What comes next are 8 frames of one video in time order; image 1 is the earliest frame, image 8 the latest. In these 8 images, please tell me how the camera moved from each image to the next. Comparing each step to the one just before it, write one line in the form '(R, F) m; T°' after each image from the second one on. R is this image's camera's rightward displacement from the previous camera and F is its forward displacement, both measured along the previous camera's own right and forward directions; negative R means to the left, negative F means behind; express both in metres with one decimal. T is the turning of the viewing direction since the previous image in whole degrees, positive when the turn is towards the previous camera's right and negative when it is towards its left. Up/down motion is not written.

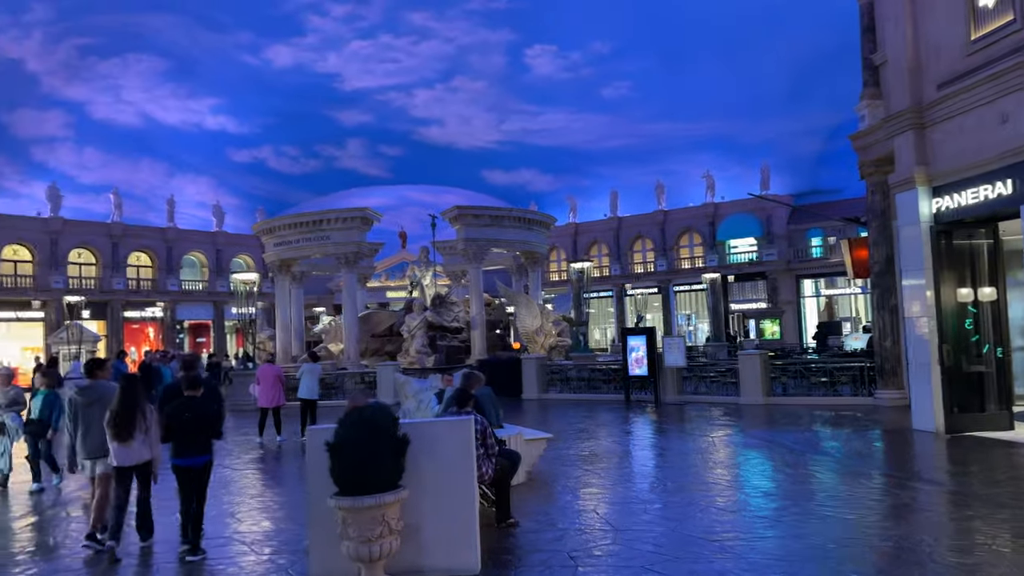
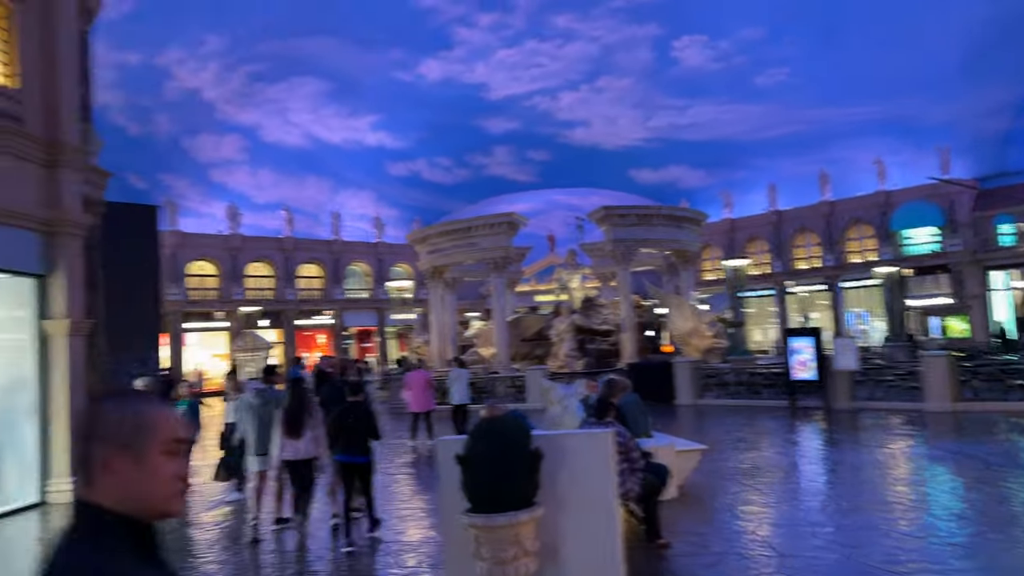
(+0.1, +0.5) m; -11°
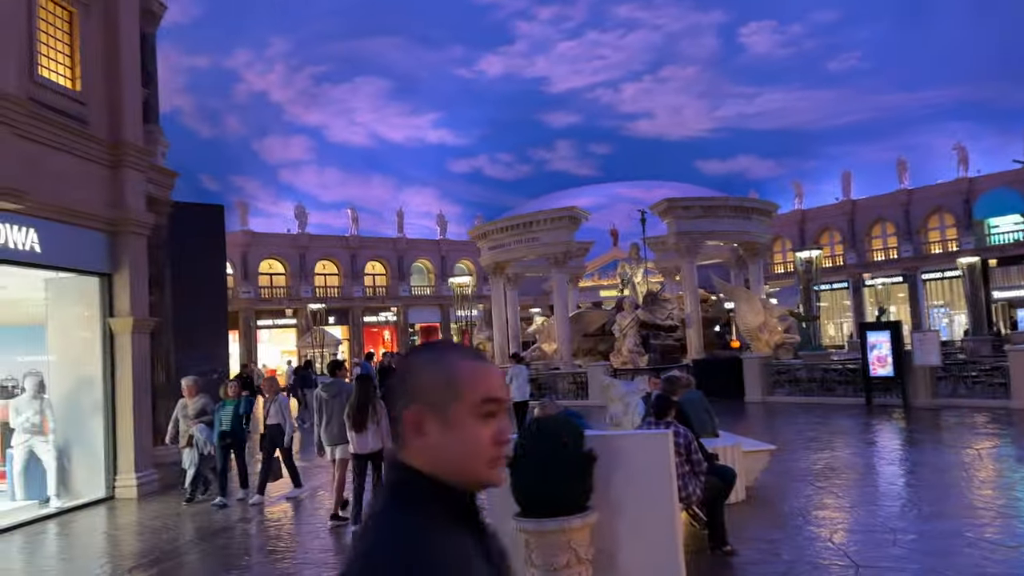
(+0.1, +0.3) m; -5°
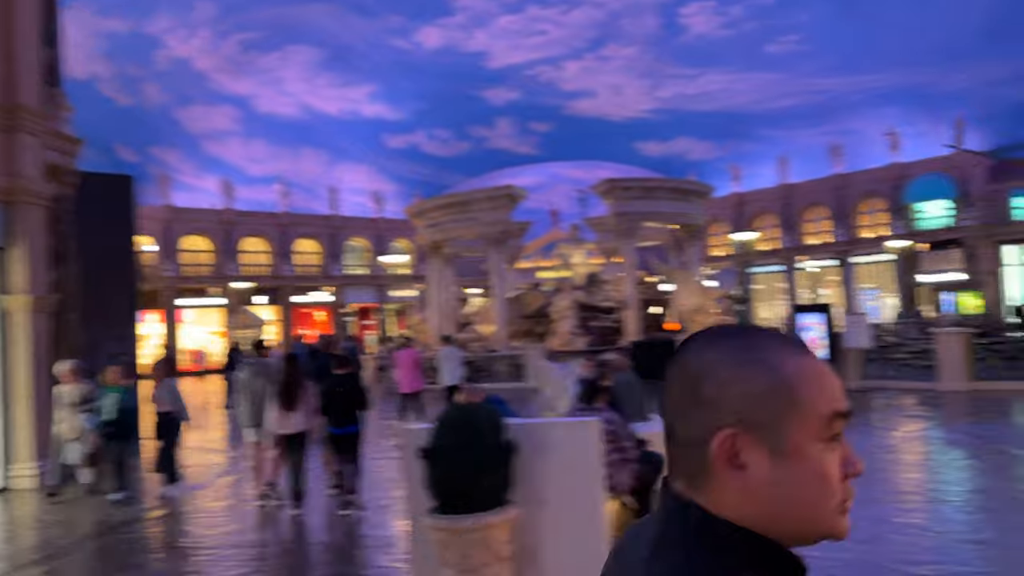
(+0.1, +0.4) m; +4°
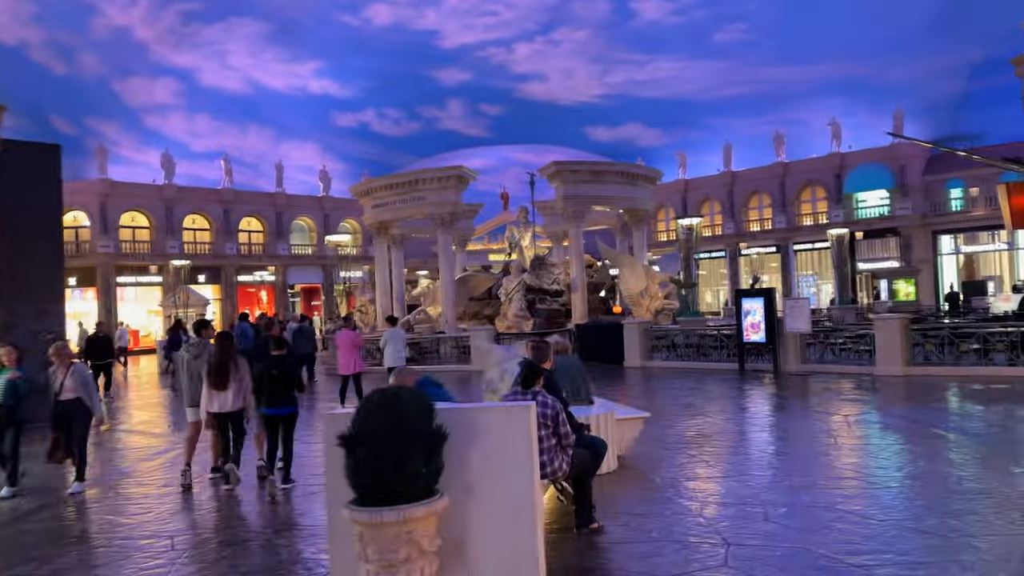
(+0.1, +0.2) m; +4°
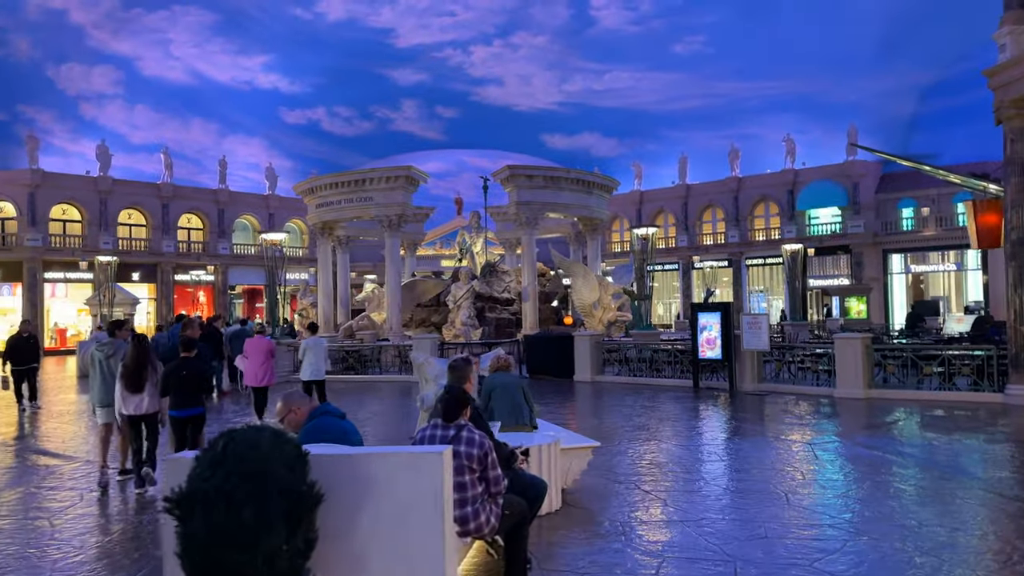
(+0.2, +1.0) m; +3°
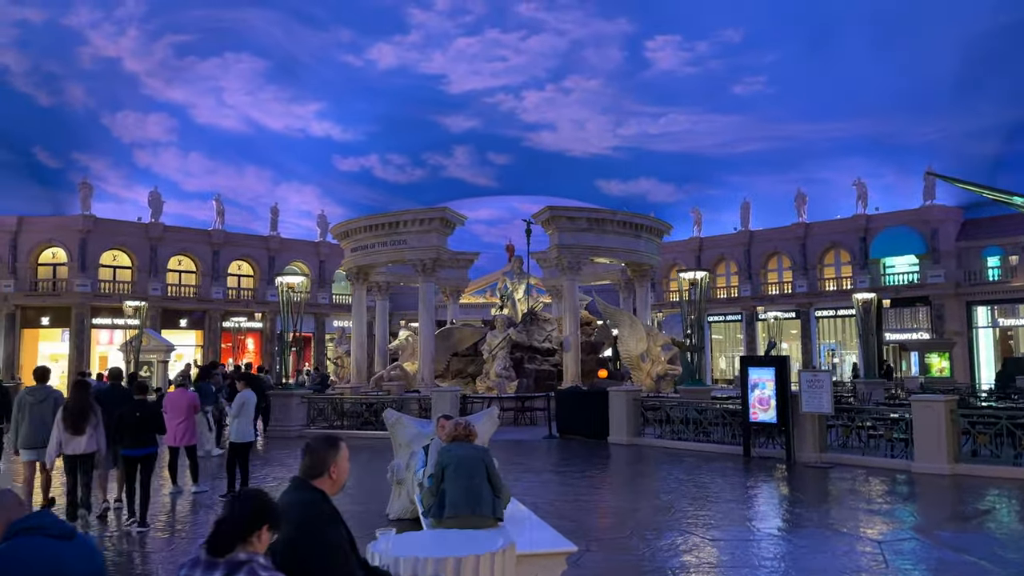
(+0.8, +1.7) m; -5°
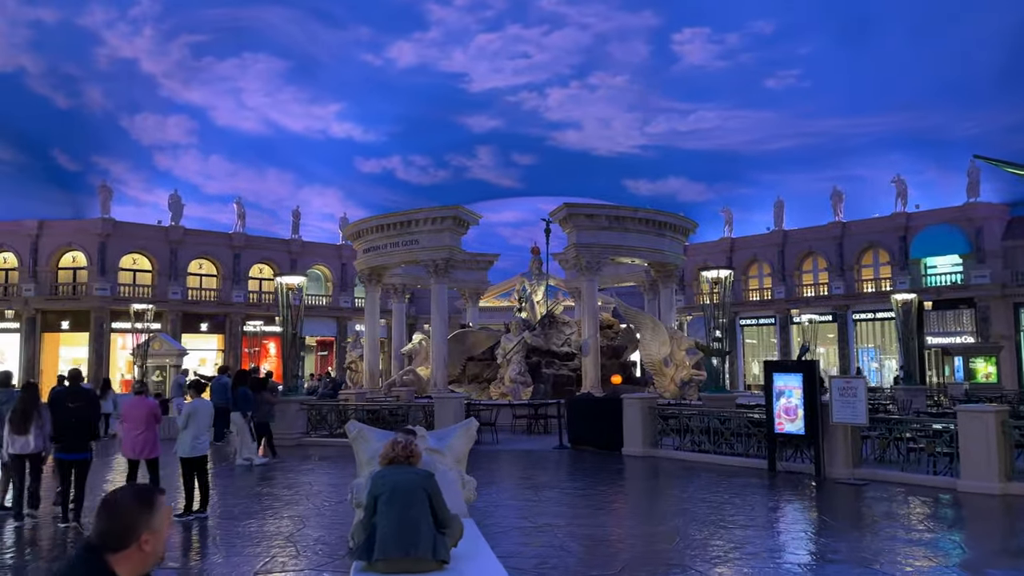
(+0.5, +1.0) m; -2°
